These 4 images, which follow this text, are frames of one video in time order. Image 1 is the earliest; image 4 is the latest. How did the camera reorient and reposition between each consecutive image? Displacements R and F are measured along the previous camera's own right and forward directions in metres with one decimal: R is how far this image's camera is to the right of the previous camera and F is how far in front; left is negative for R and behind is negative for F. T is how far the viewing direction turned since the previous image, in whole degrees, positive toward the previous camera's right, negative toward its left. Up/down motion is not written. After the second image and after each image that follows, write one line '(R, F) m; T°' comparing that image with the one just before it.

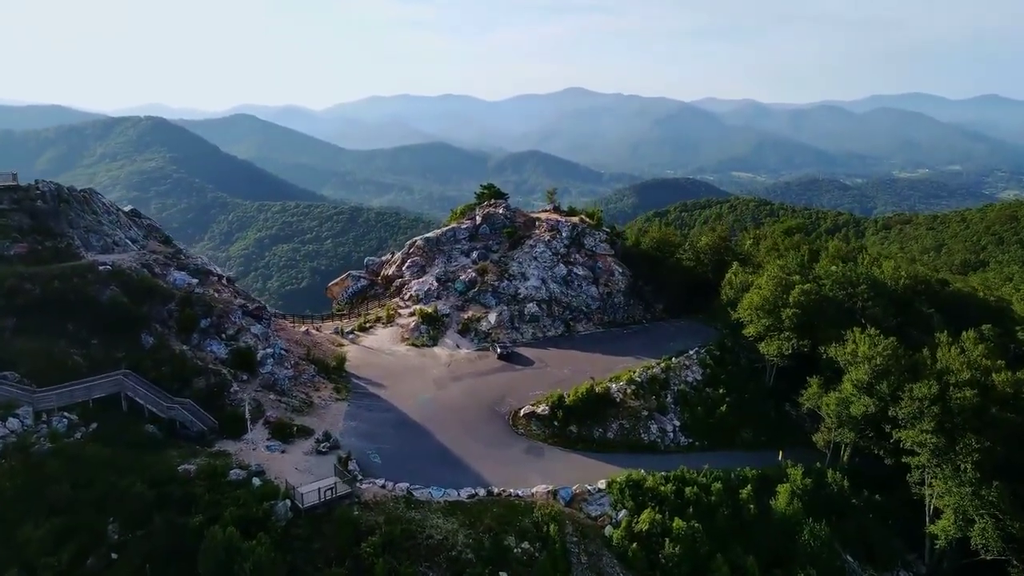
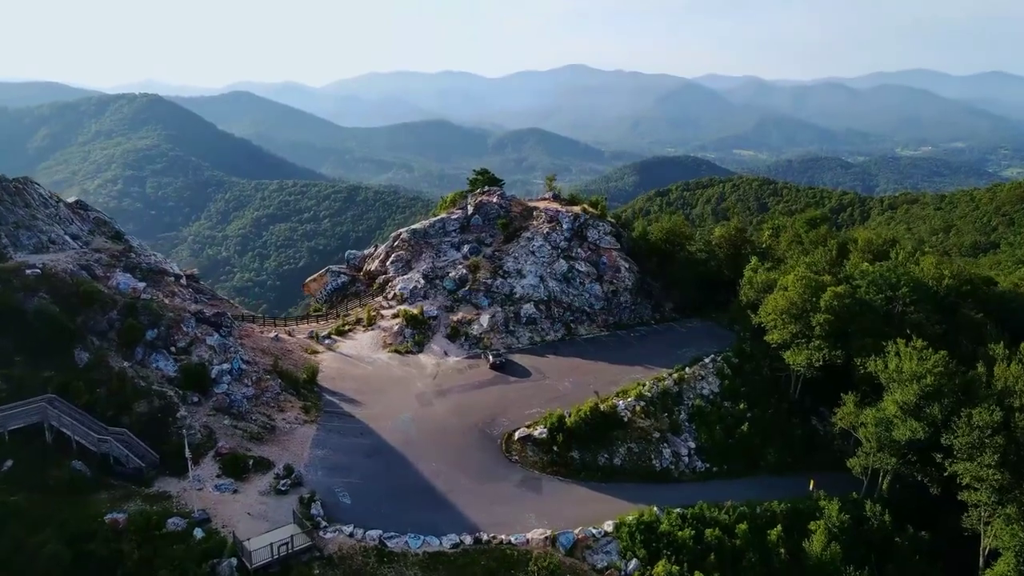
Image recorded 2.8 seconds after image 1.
(+0.3, +4.0) m; 0°
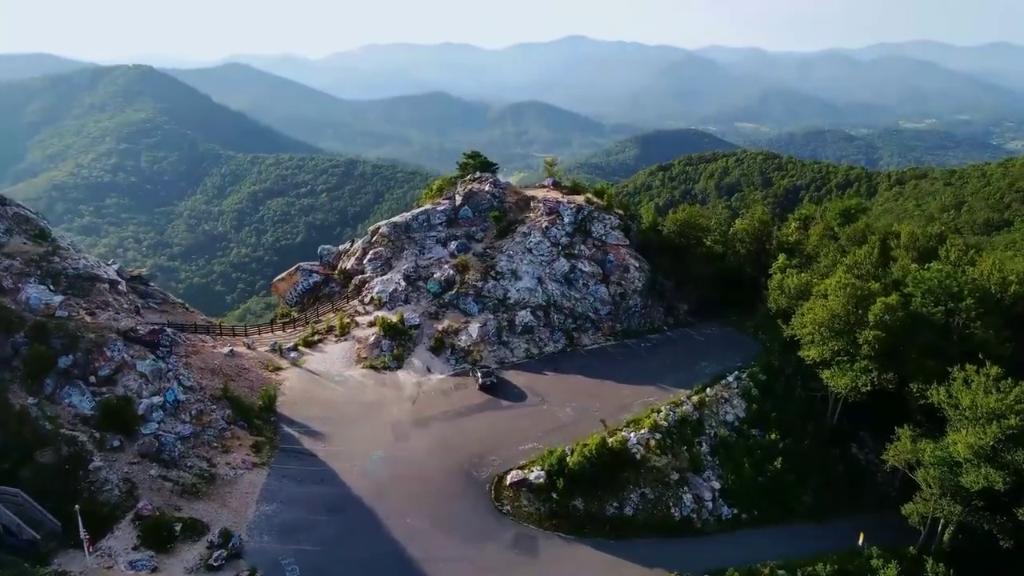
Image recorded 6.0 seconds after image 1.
(+0.3, +4.7) m; 0°
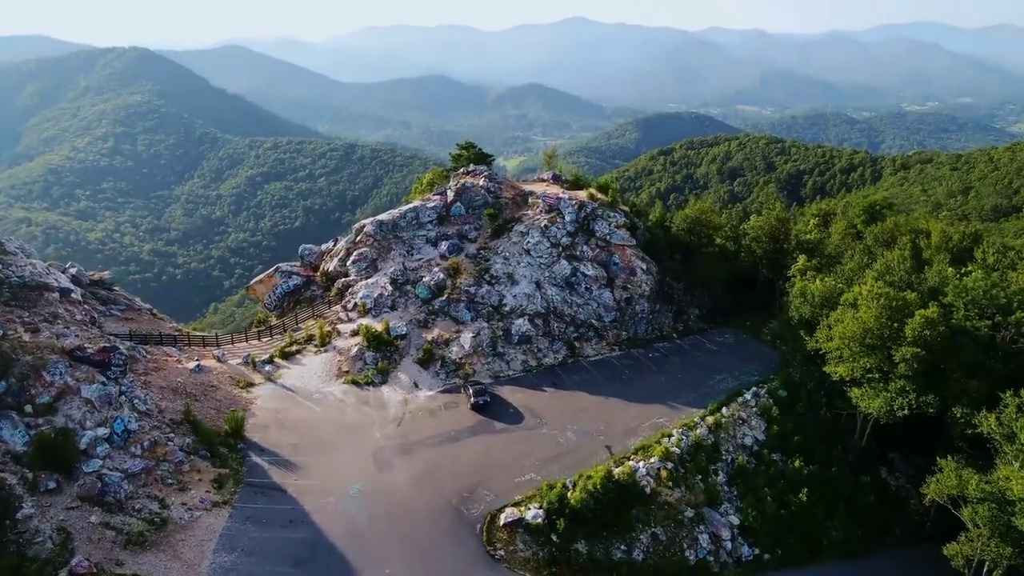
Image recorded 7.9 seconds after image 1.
(+0.2, +2.7) m; 0°
